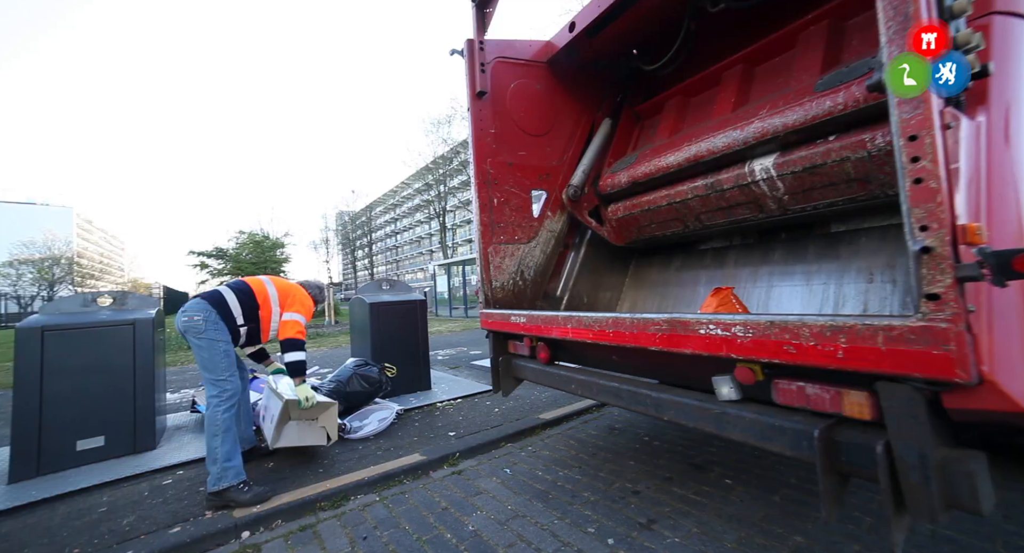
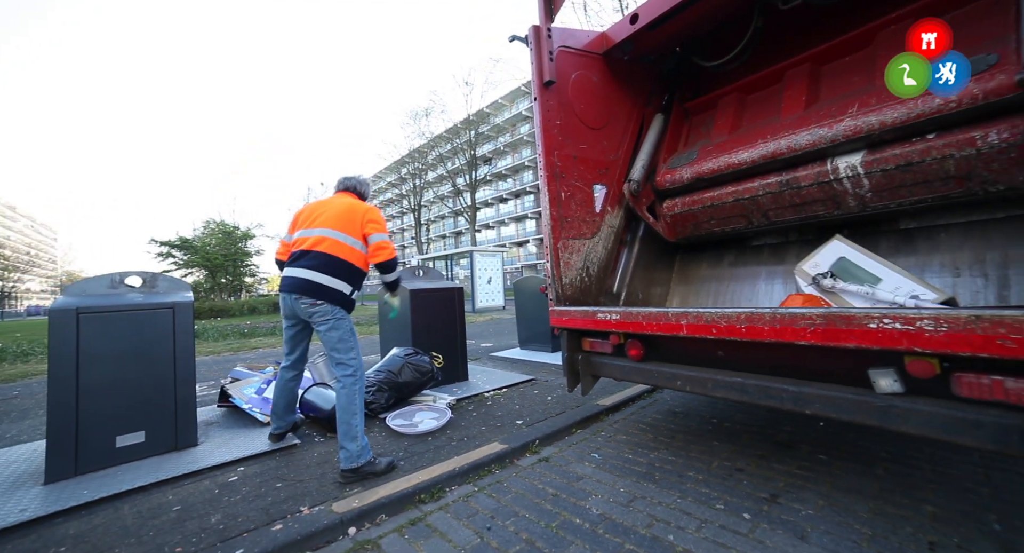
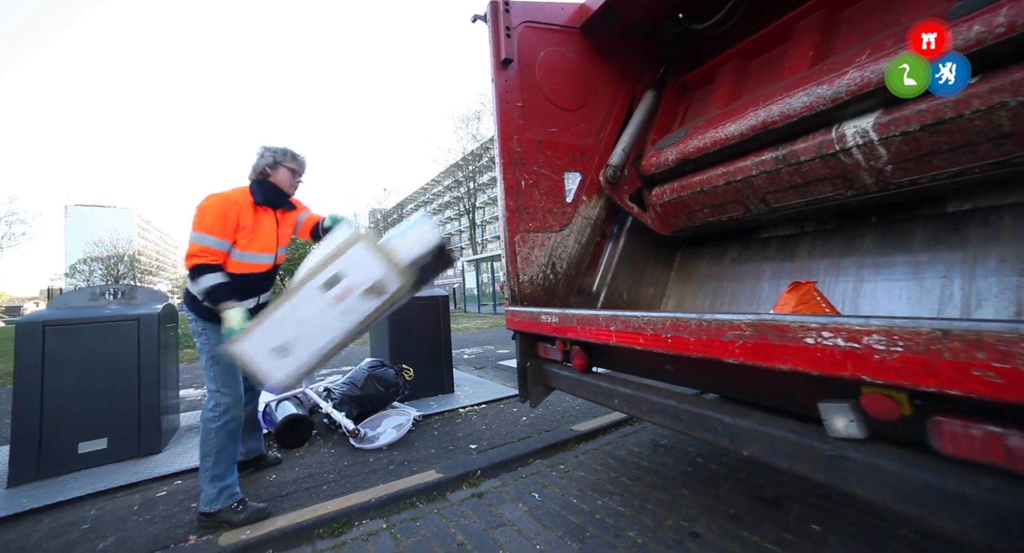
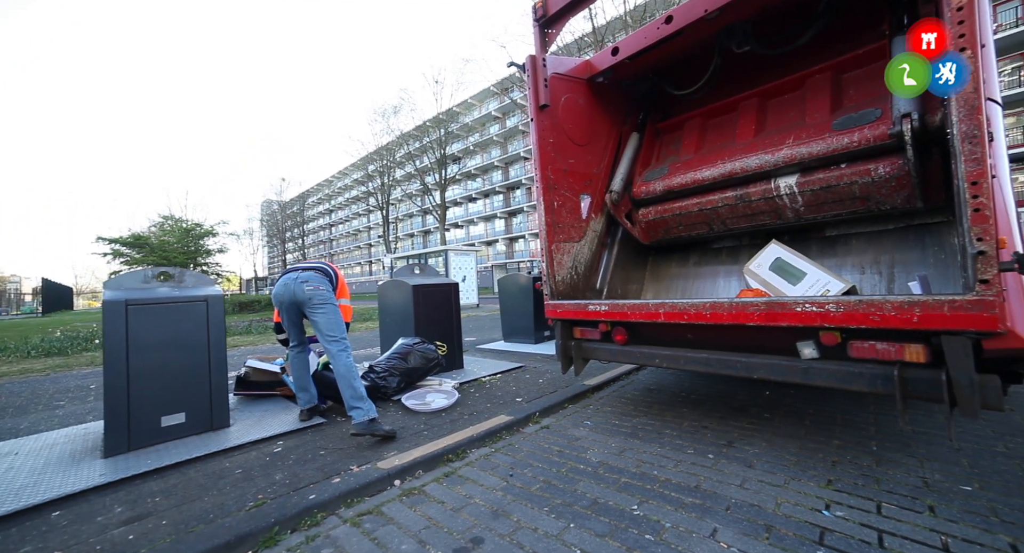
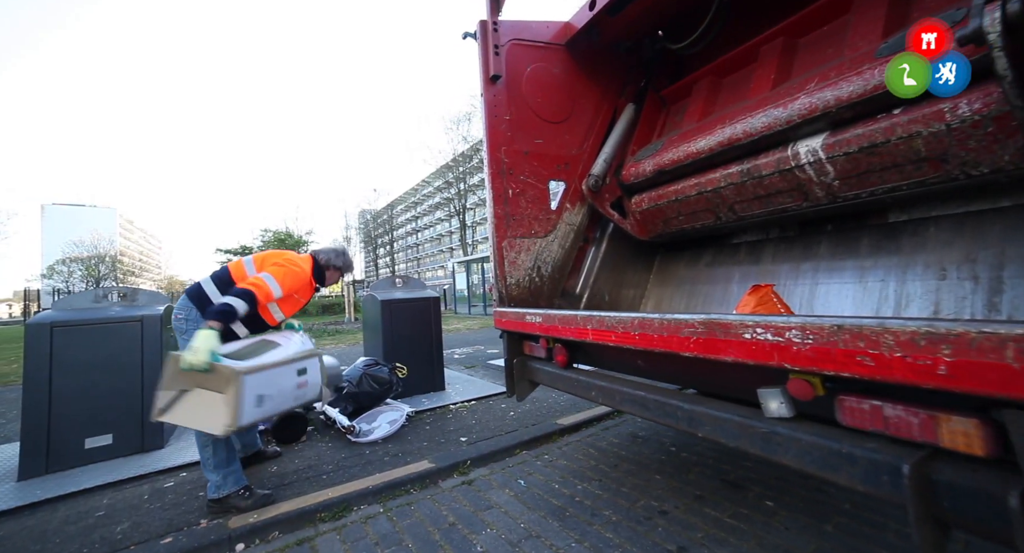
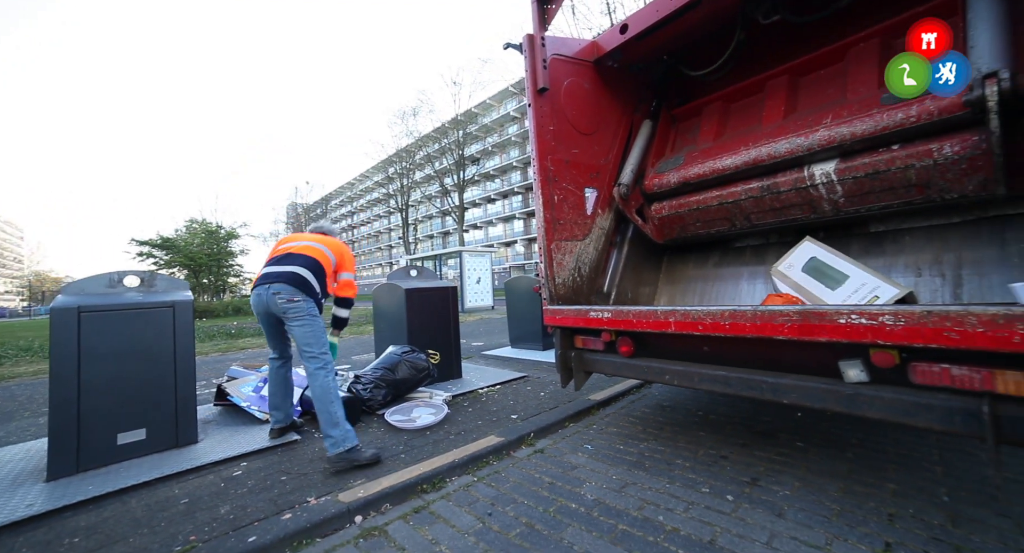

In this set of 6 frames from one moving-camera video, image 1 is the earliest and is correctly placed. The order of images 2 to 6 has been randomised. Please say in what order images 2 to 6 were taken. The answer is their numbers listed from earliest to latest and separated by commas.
5, 3, 2, 6, 4
